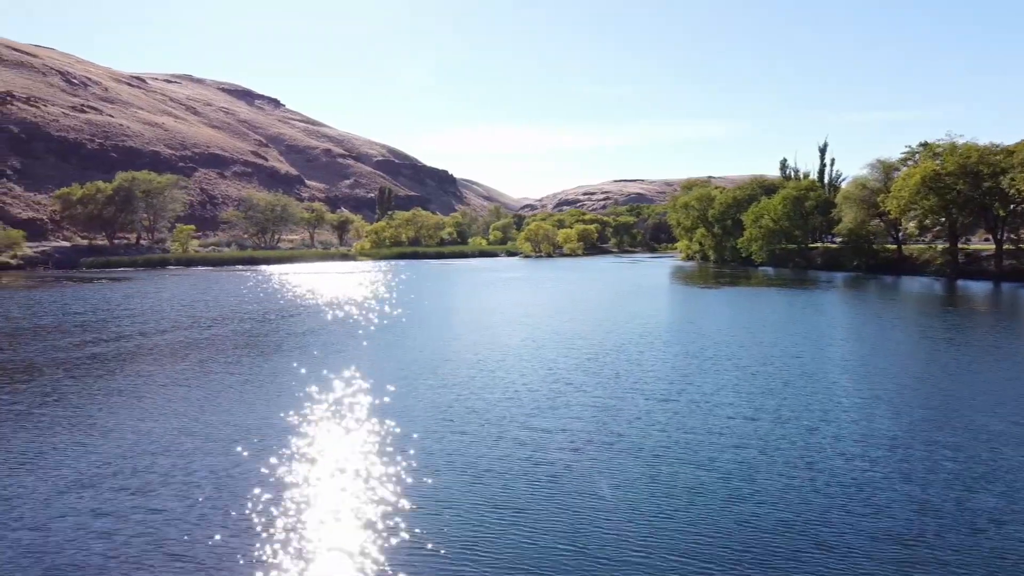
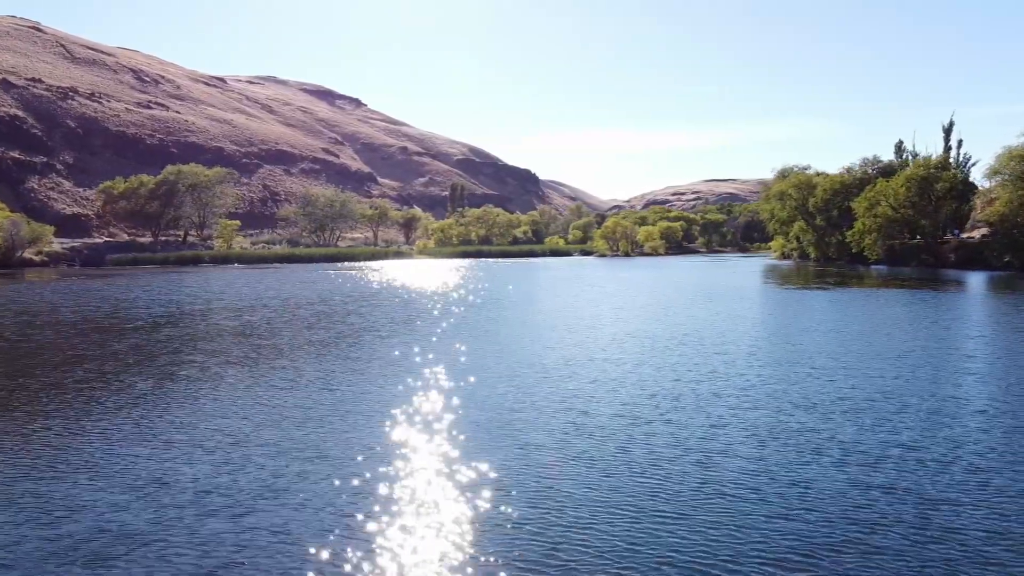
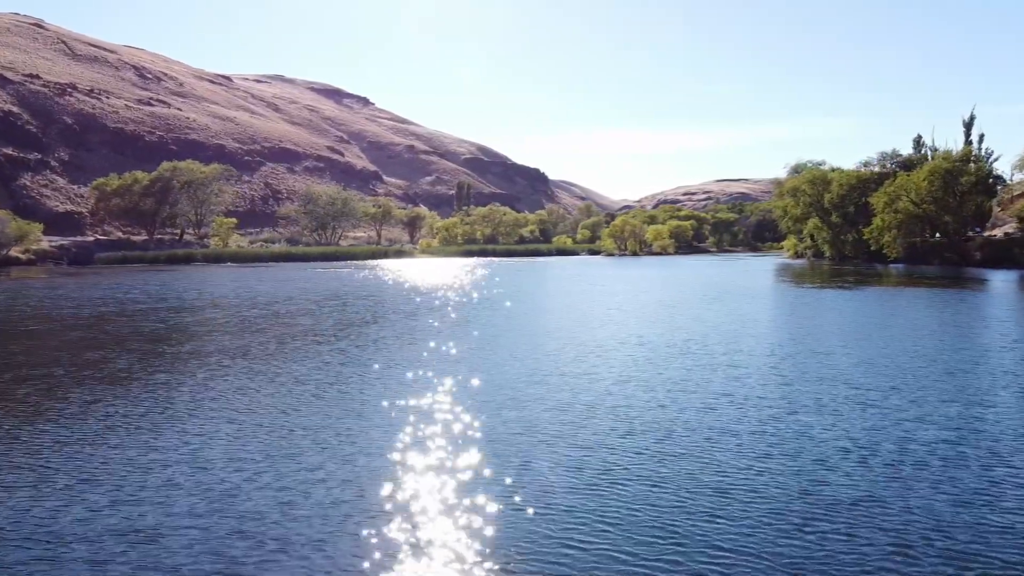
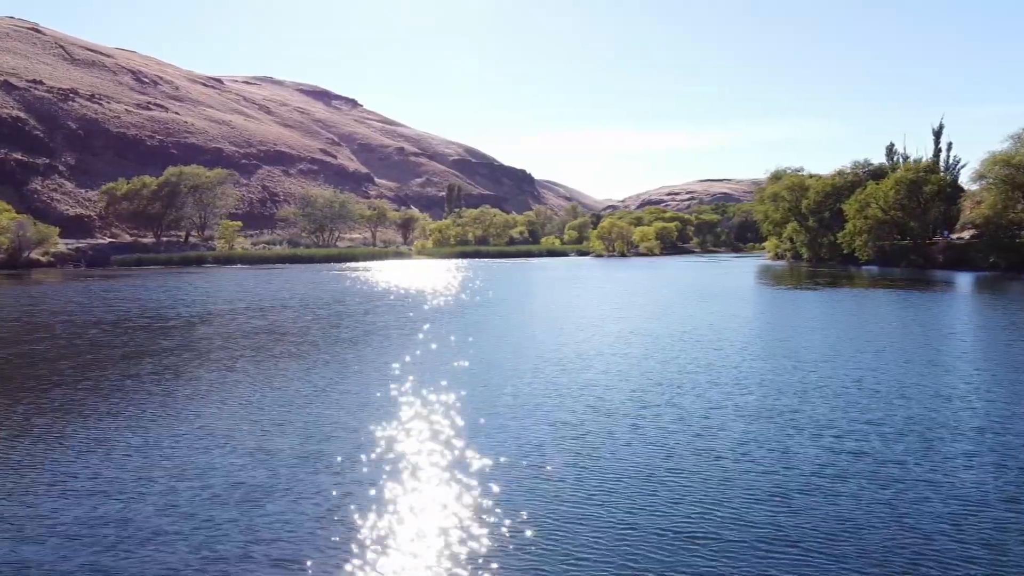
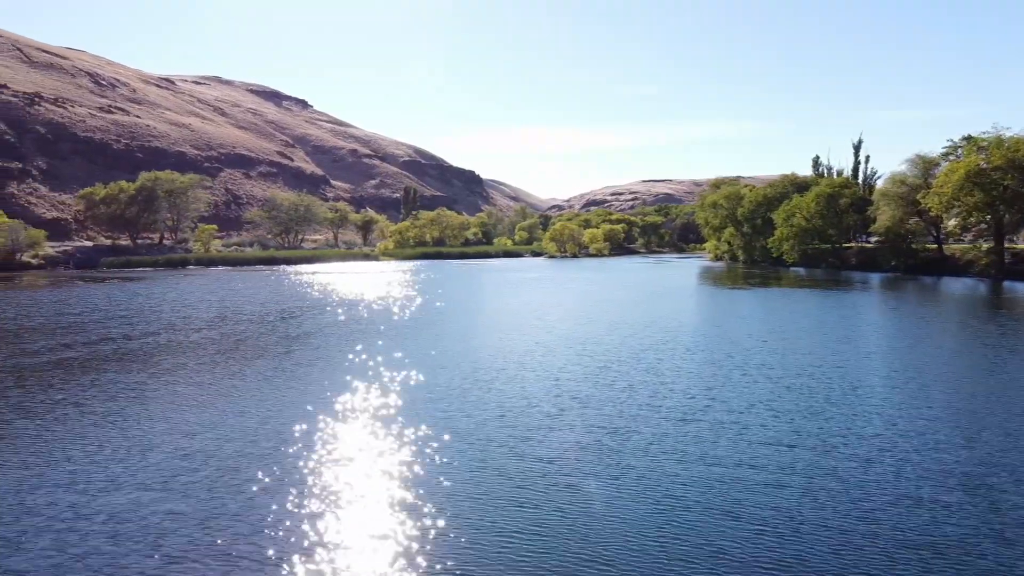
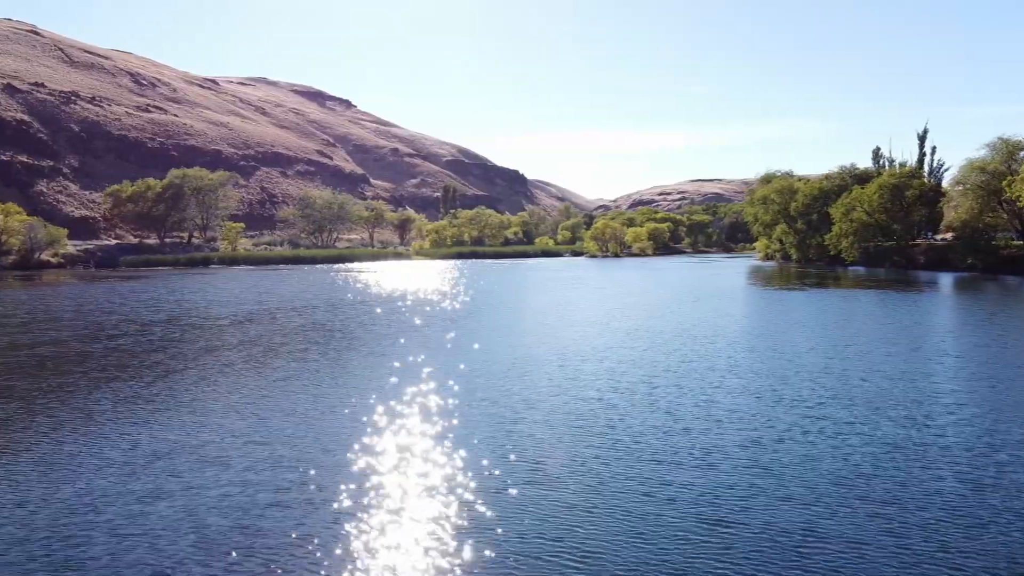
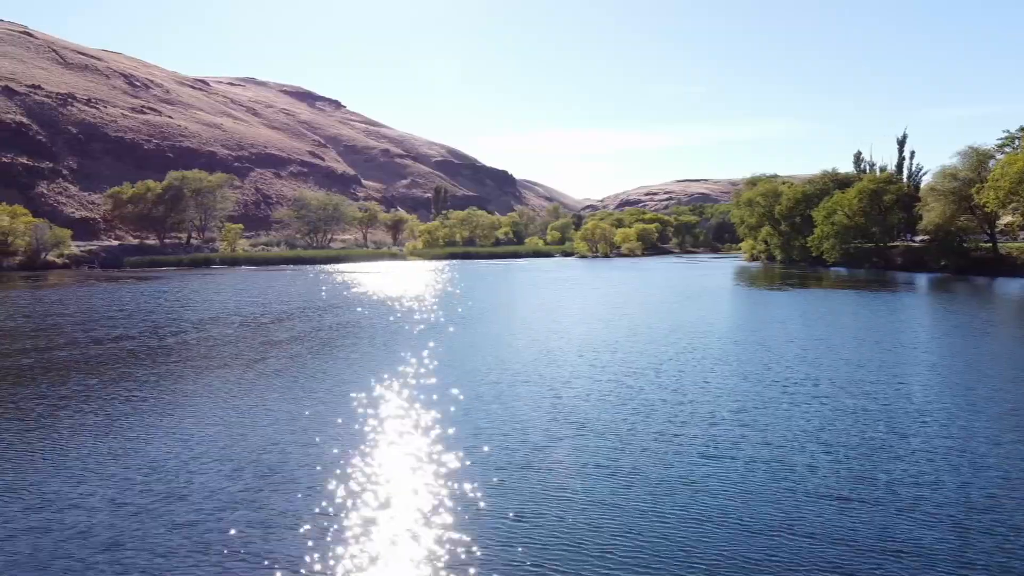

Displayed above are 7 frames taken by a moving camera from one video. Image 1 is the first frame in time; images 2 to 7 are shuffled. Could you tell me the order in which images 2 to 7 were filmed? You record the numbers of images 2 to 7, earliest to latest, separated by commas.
5, 7, 6, 4, 2, 3
